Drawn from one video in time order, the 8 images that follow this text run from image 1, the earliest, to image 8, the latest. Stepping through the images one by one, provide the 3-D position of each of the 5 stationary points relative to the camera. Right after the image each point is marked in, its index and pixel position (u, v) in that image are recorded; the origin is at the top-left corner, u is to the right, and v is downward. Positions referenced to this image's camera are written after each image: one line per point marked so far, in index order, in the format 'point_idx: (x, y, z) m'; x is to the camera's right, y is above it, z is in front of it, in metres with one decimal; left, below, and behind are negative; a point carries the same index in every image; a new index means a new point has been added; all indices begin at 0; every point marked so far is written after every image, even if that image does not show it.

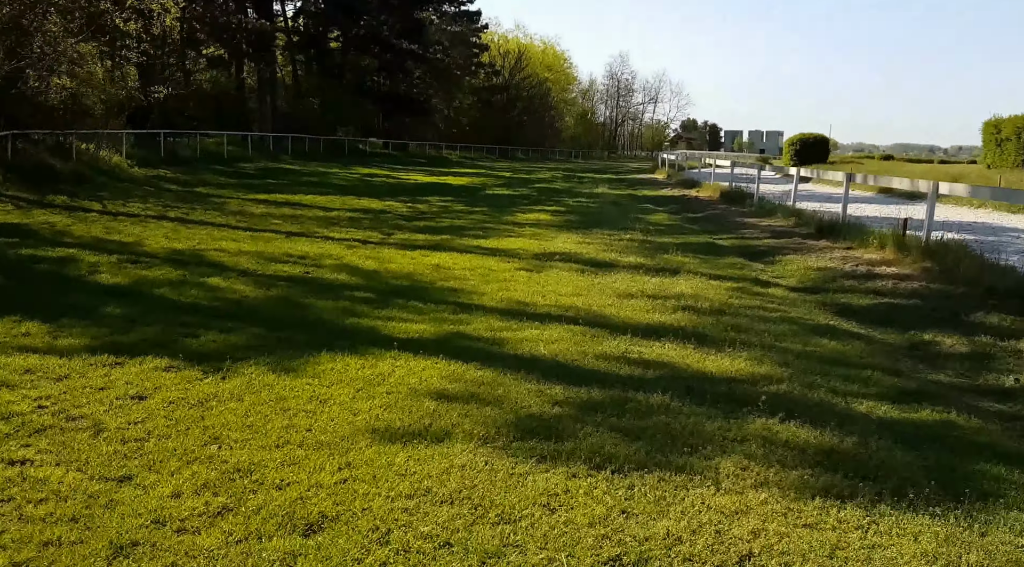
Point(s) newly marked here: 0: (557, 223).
0: (+0.8, +1.0, +16.8) m
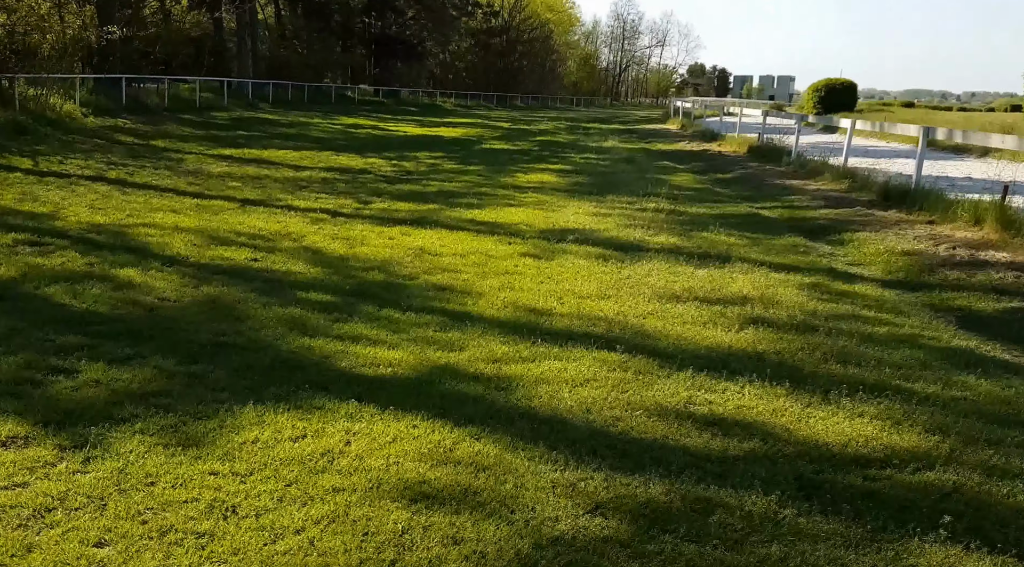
0: (+0.7, +1.4, +14.2) m
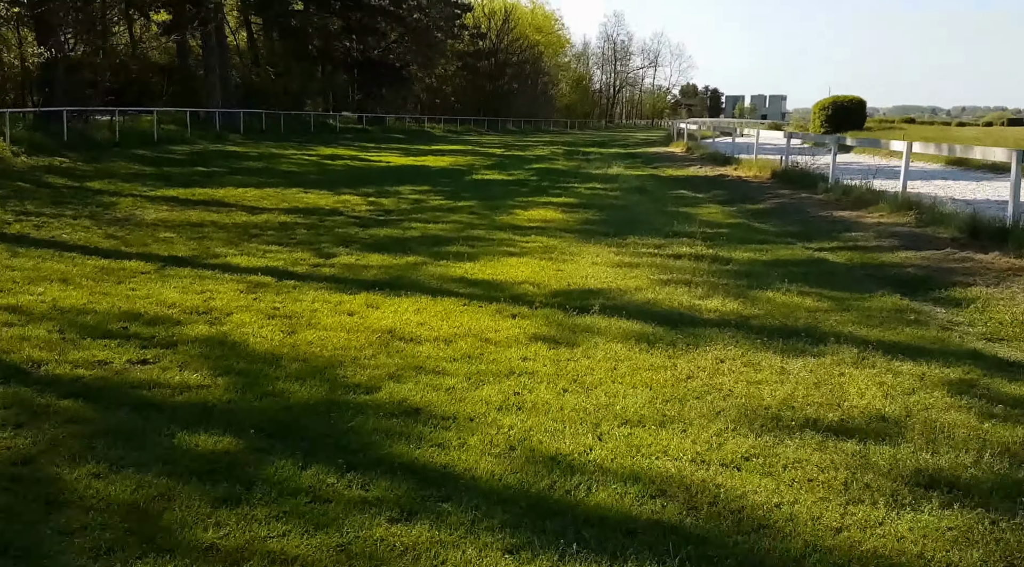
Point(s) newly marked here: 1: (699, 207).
0: (+0.7, +0.7, +11.5) m
1: (+2.3, +0.9, +12.2) m
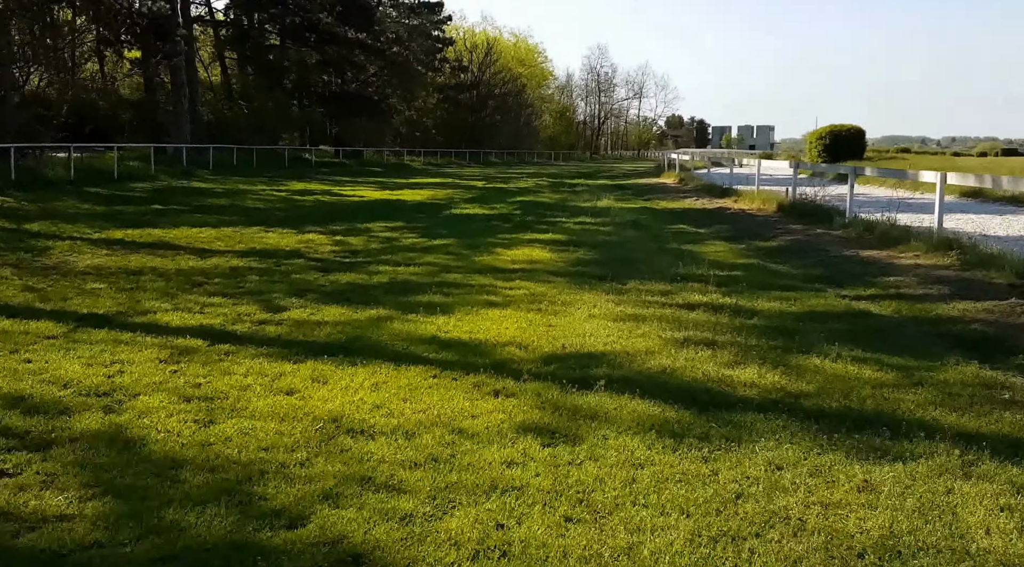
0: (+0.5, +0.1, +10.0) m
1: (+2.1, +0.4, +10.7) m
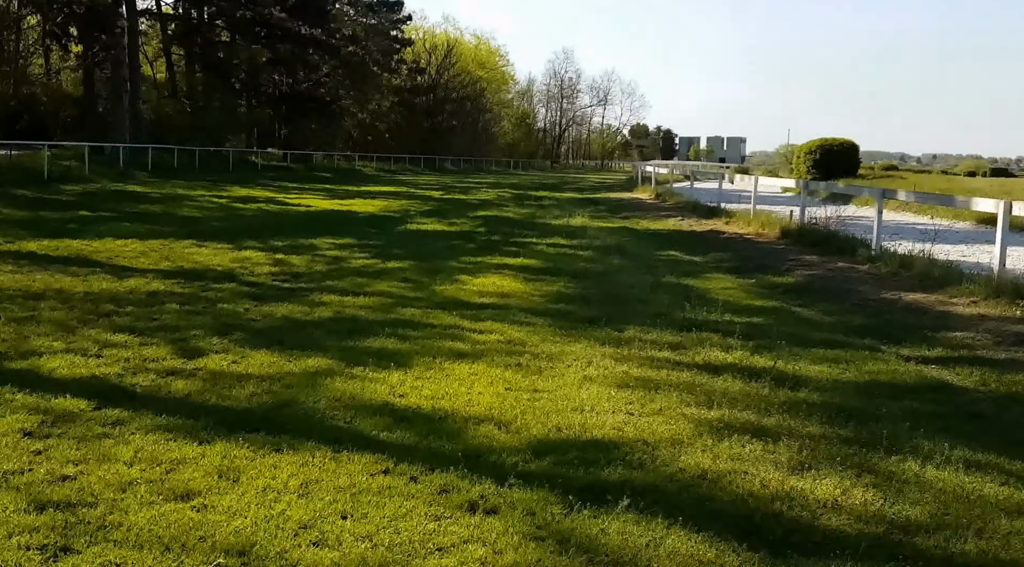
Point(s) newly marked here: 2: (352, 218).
0: (+0.2, -0.2, +8.5) m
1: (+1.8, 0.0, +9.2) m
2: (-2.8, +1.2, +17.5) m
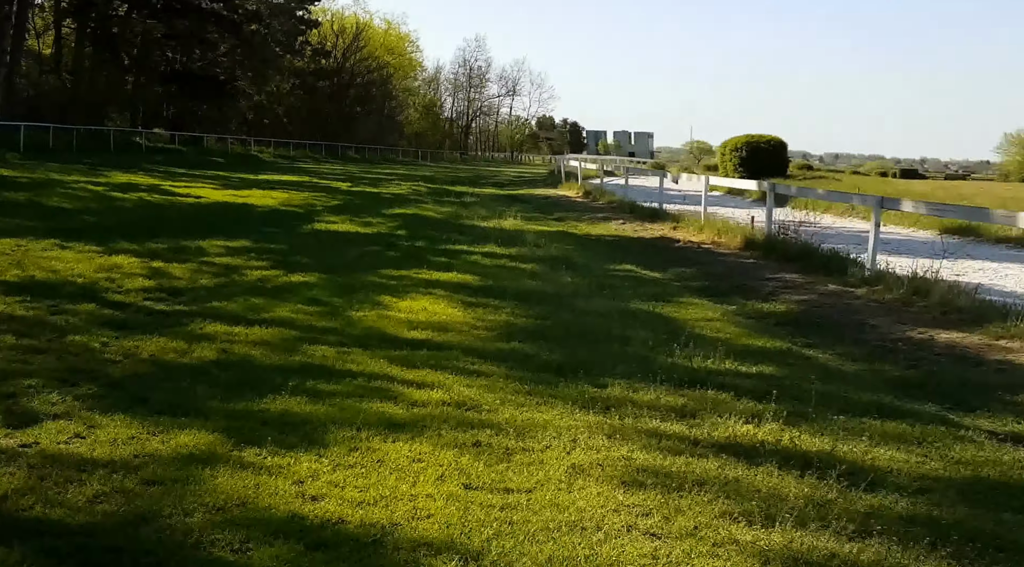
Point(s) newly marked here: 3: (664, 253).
0: (-0.2, -0.4, +6.8) m
1: (+1.3, -0.2, +7.7) m
2: (-4.1, +1.1, +15.5) m
3: (+2.1, +0.4, +14.3) m
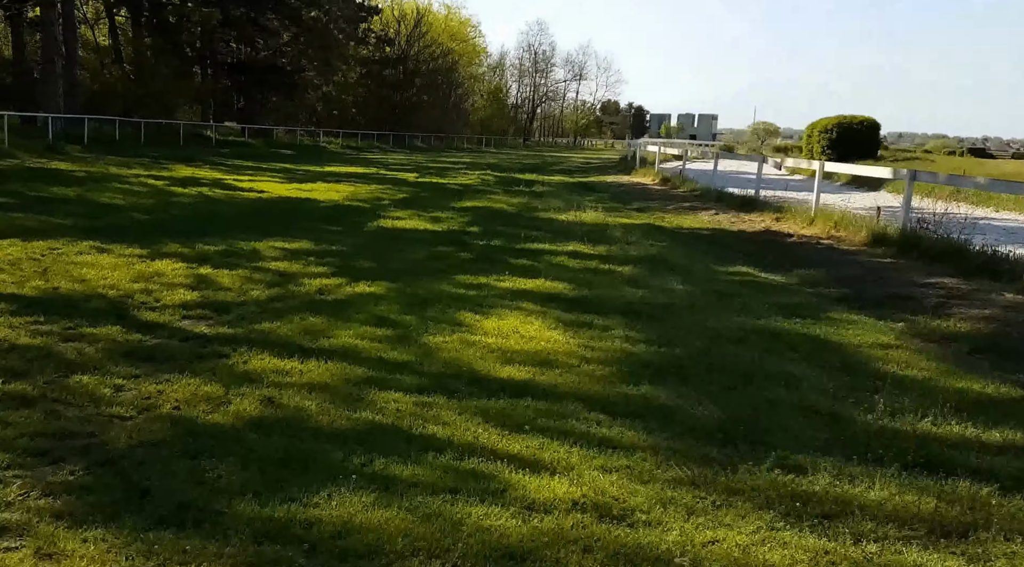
0: (+0.5, -0.5, +5.1) m
1: (+2.0, -0.3, +5.9) m
2: (-2.8, +1.0, +14.0) m
3: (+3.2, +0.4, +12.3) m
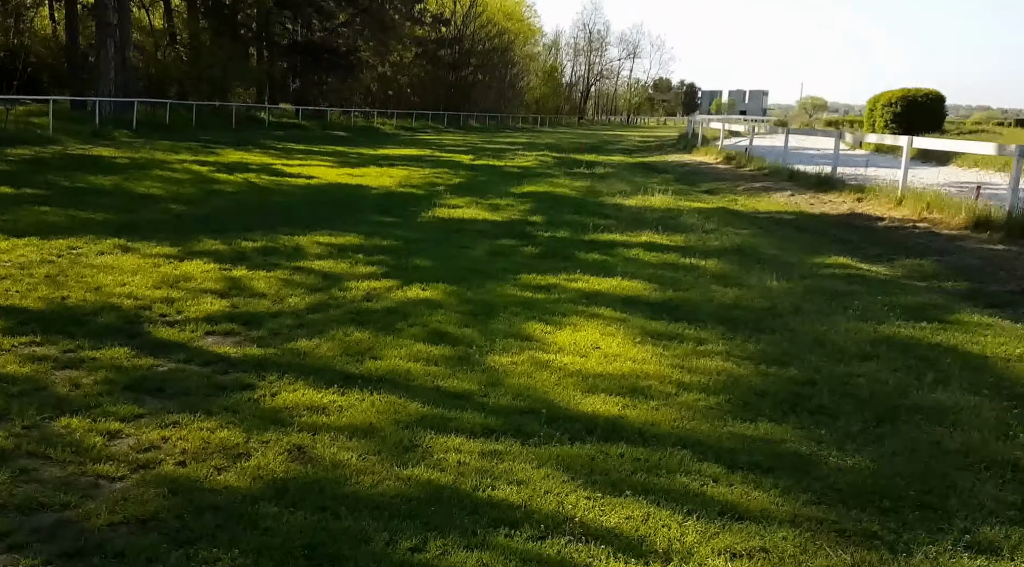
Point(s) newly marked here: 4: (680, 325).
0: (+0.9, -0.6, +4.0) m
1: (+2.4, -0.3, +4.7) m
2: (-2.0, +1.1, +13.1) m
3: (+4.0, +0.5, +11.1) m
4: (+1.0, -0.1, +6.2) m
